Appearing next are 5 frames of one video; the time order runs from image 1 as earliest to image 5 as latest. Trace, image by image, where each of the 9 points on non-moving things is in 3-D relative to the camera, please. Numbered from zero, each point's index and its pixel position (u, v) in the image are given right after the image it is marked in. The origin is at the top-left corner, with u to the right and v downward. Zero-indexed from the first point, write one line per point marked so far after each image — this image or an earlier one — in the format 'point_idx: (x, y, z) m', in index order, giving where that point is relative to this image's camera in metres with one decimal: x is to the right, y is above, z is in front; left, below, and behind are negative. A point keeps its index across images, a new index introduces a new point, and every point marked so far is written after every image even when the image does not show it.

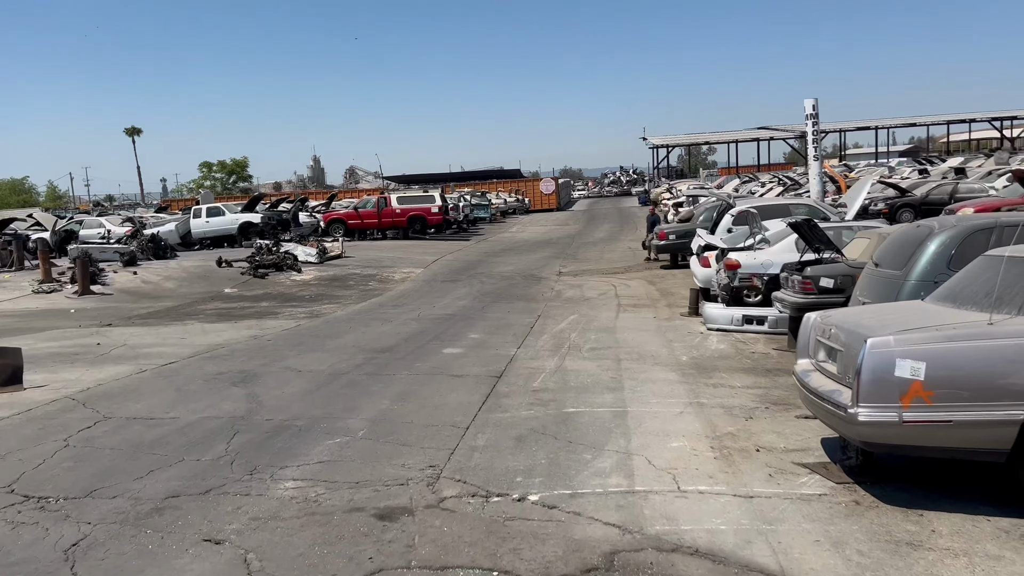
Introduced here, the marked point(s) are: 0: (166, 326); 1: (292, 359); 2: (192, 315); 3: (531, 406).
0: (-5.6, -0.6, +13.0) m
1: (-2.6, -0.8, +9.5) m
2: (-5.8, -0.5, +14.7) m
3: (+0.2, -1.1, +7.4) m
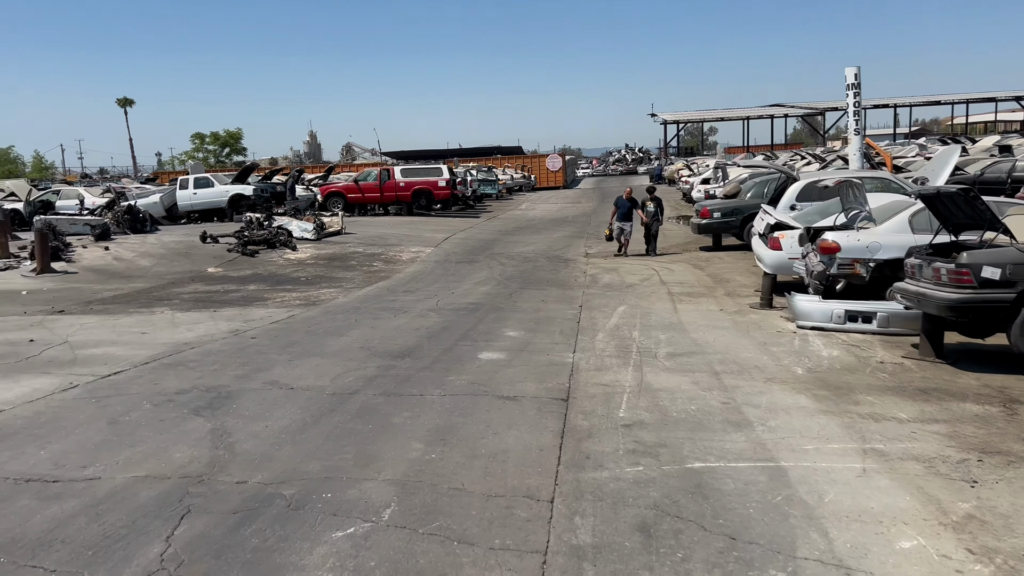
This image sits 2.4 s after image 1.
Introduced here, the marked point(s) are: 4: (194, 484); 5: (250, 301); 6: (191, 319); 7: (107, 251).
0: (-5.0, -0.4, +10.6) m
1: (-2.0, -0.7, +7.0) m
2: (-5.2, -0.2, +12.3) m
3: (+0.7, -1.0, +5.0) m
4: (-1.7, -1.0, +4.3) m
5: (-3.9, -0.2, +12.1) m
6: (-4.0, -0.4, +10.2) m
7: (-8.8, +0.8, +17.6) m
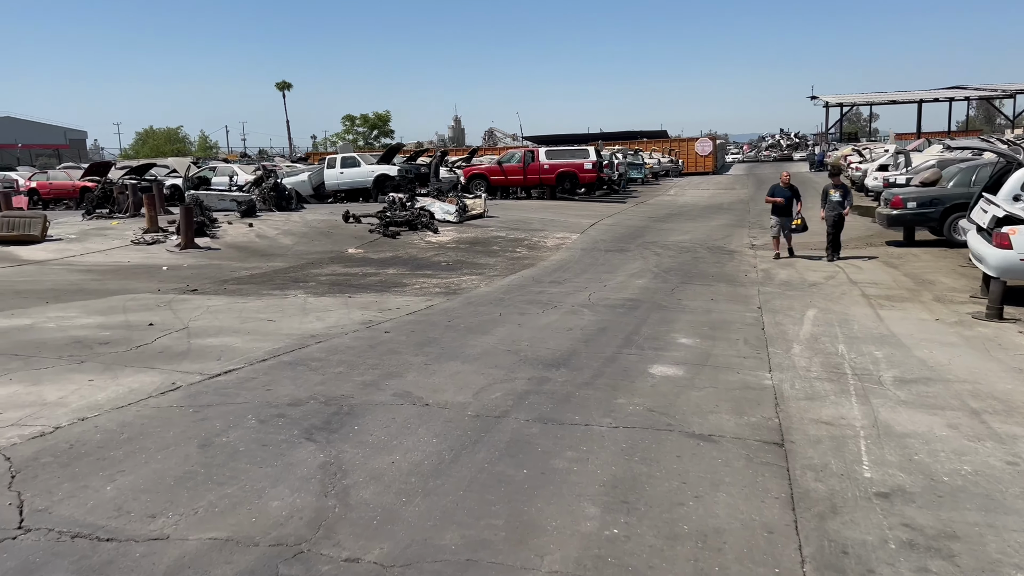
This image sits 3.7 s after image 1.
0: (-3.1, -0.1, +9.8) m
1: (-0.7, -0.6, +5.8) m
2: (-3.0, +0.1, +11.5) m
3: (+1.6, -1.1, +3.4) m
4: (-0.8, -1.0, +3.0) m
5: (-1.7, 0.0, +11.2) m
6: (-2.1, -0.2, +9.3) m
7: (-5.6, +1.3, +17.4) m
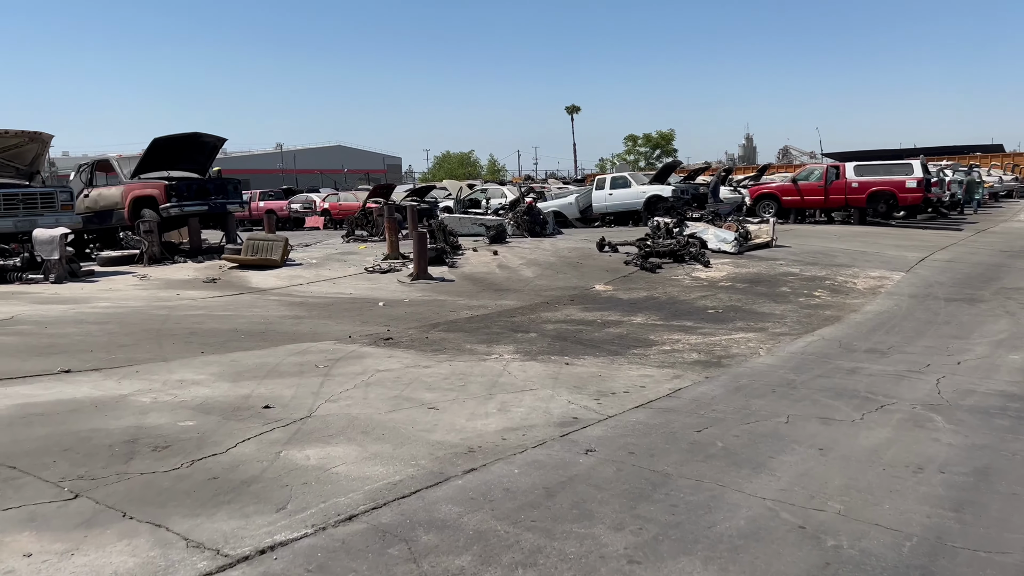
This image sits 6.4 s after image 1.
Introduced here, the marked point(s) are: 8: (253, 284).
0: (-0.6, -0.6, +7.4) m
1: (+0.3, -1.1, +2.9) m
2: (+0.1, -0.5, +9.0) m
3: (+1.7, -1.6, -0.3) m
4: (-0.8, -1.4, +0.3) m
5: (+1.2, -0.6, +8.2) m
6: (+0.1, -0.7, +6.6) m
7: (-0.3, +0.6, +15.4) m
8: (-4.0, +0.1, +12.7) m
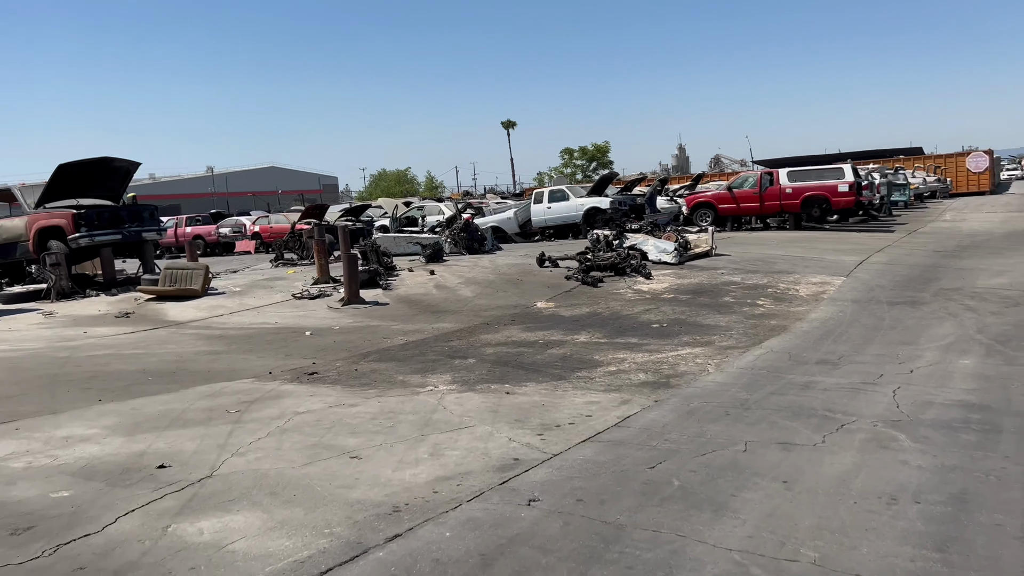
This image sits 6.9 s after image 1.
0: (-1.1, -0.9, +6.8) m
1: (+0.1, -1.2, +2.3) m
2: (-0.6, -0.7, +8.4) m
3: (+1.7, -1.6, -0.7) m
4: (-0.8, -1.5, -0.3) m
5: (+0.6, -0.8, +7.7) m
6: (-0.4, -0.9, +6.0) m
7: (-1.5, +0.2, +14.8) m
8: (-4.9, -0.4, +11.8) m
